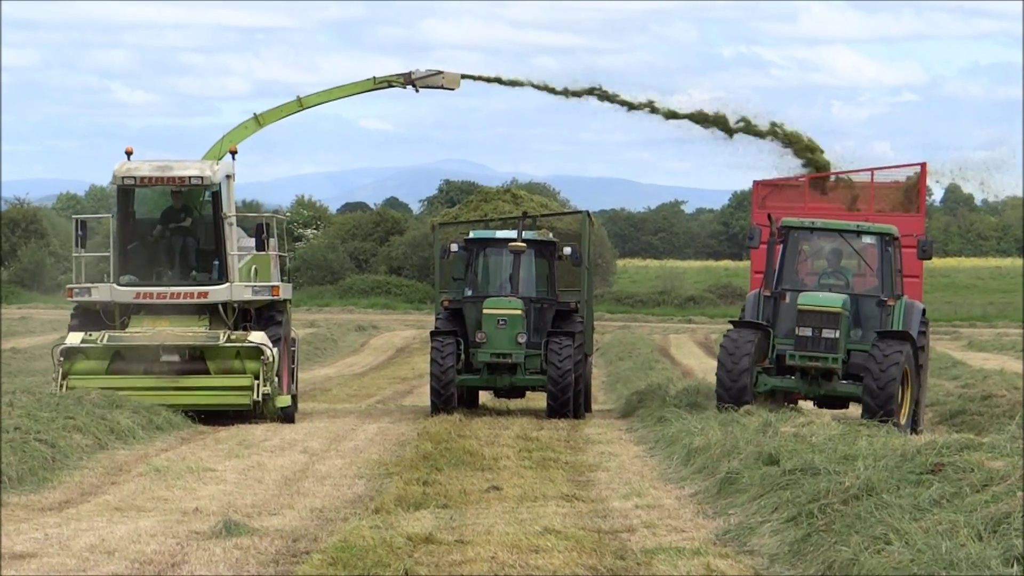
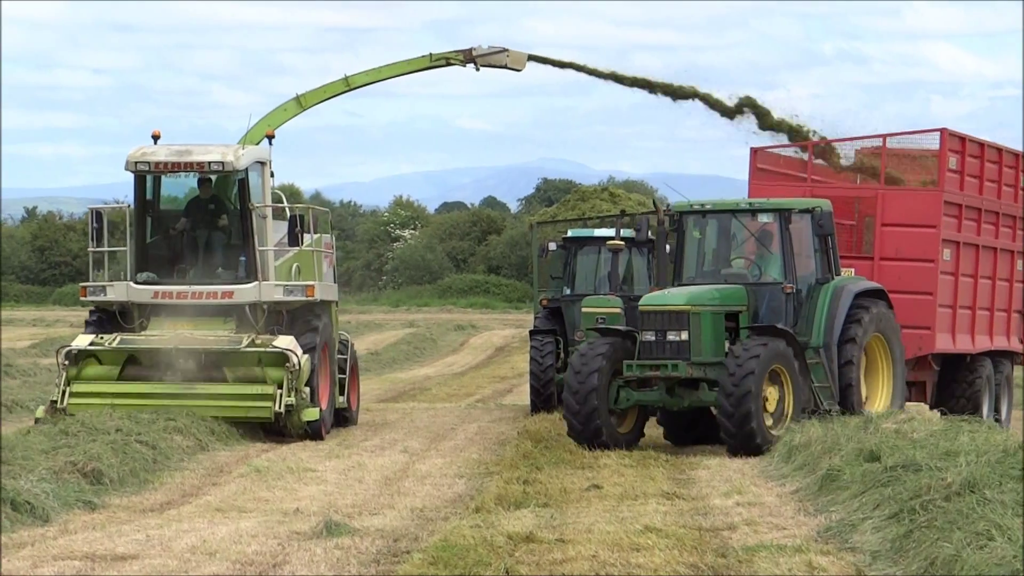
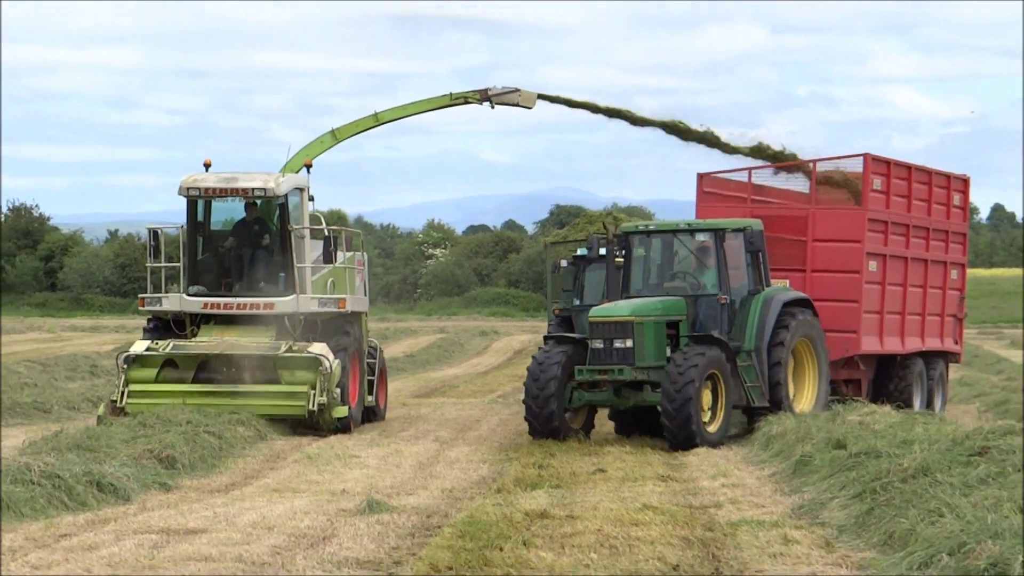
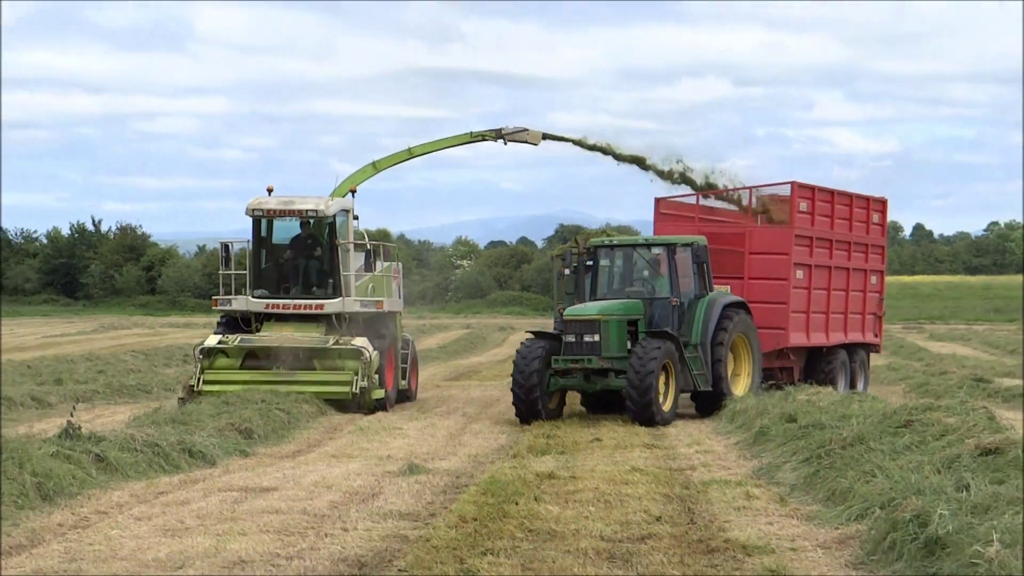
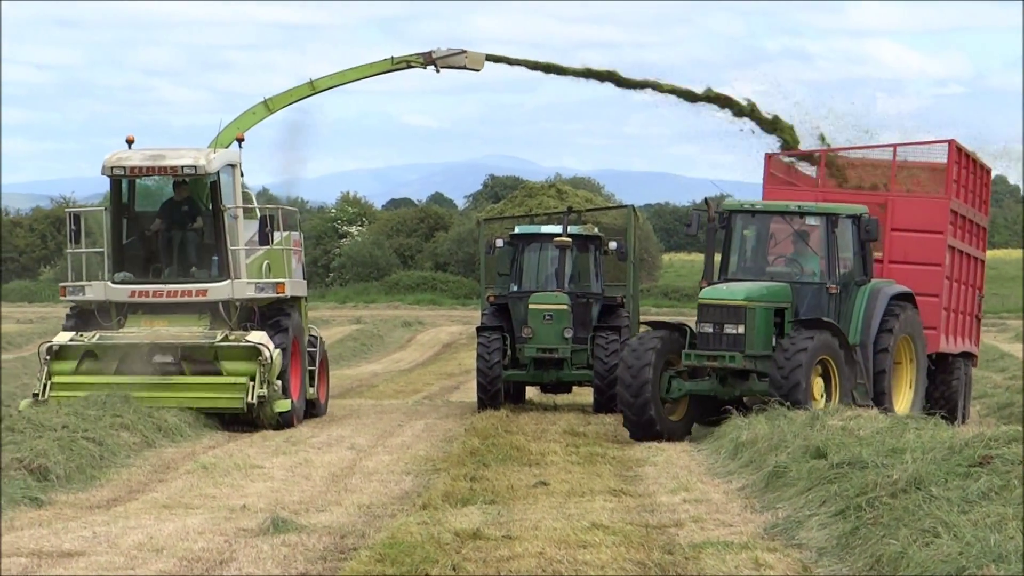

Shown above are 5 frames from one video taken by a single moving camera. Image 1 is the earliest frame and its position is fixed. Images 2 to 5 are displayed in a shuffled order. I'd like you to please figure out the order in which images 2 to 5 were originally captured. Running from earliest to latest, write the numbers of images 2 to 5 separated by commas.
5, 2, 3, 4
